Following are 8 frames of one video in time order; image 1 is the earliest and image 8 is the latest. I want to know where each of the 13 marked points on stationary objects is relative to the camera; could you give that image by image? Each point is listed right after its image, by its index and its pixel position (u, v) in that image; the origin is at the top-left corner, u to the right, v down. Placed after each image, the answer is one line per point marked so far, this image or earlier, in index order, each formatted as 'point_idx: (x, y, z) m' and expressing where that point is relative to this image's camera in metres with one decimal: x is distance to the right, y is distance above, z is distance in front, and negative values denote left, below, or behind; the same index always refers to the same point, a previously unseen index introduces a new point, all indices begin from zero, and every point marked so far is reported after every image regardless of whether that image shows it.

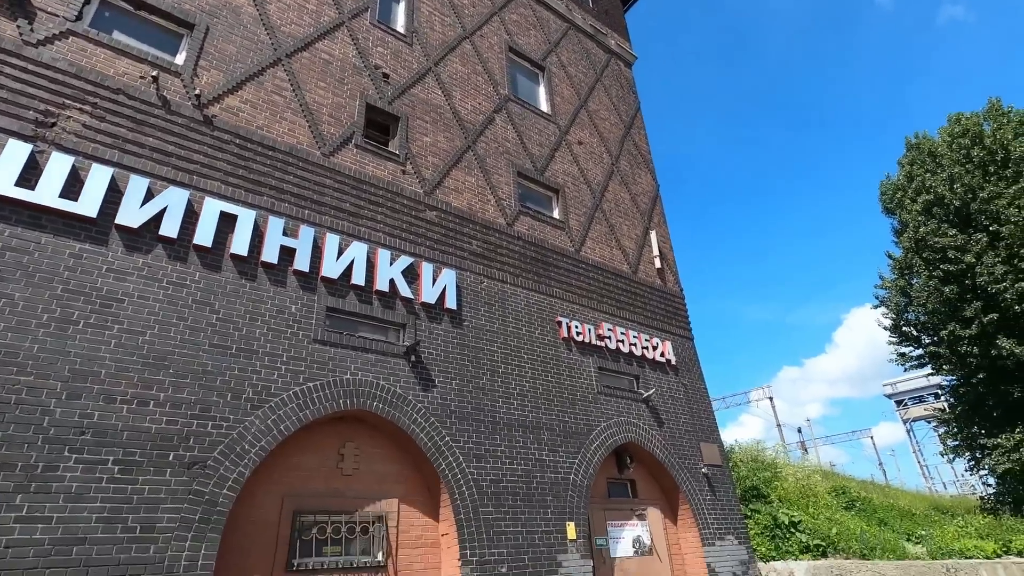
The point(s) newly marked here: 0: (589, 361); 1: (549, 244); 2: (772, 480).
0: (+1.5, -1.4, +10.2) m
1: (+0.8, +0.9, +11.0) m
2: (+6.3, -4.7, +12.9) m
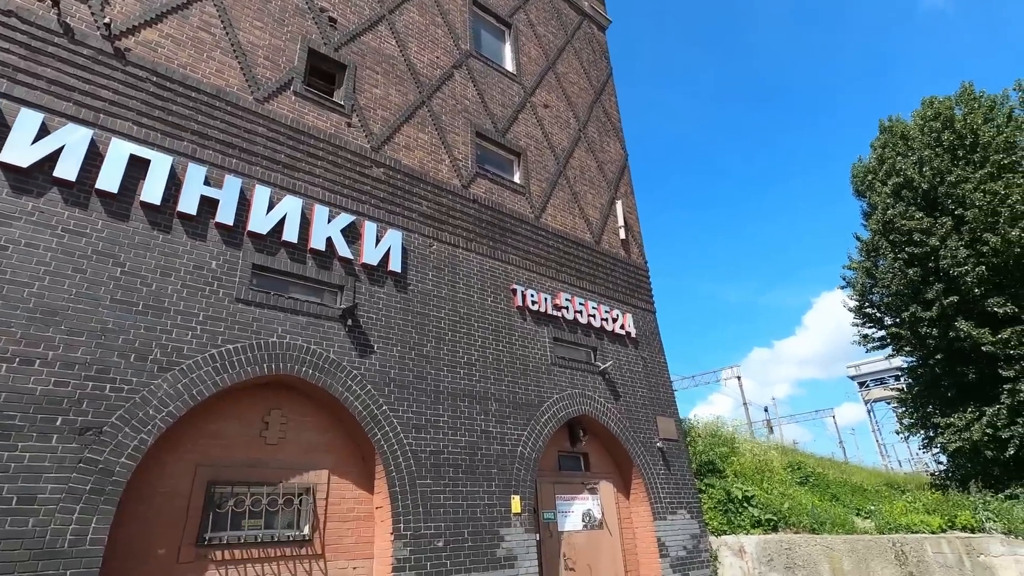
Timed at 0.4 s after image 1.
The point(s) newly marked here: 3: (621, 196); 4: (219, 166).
0: (+0.6, -0.8, +9.9) m
1: (-0.1, +1.6, +10.5) m
2: (+5.2, -4.0, +12.8) m
3: (+2.7, +2.3, +13.5) m
4: (-3.9, +1.6, +7.1) m
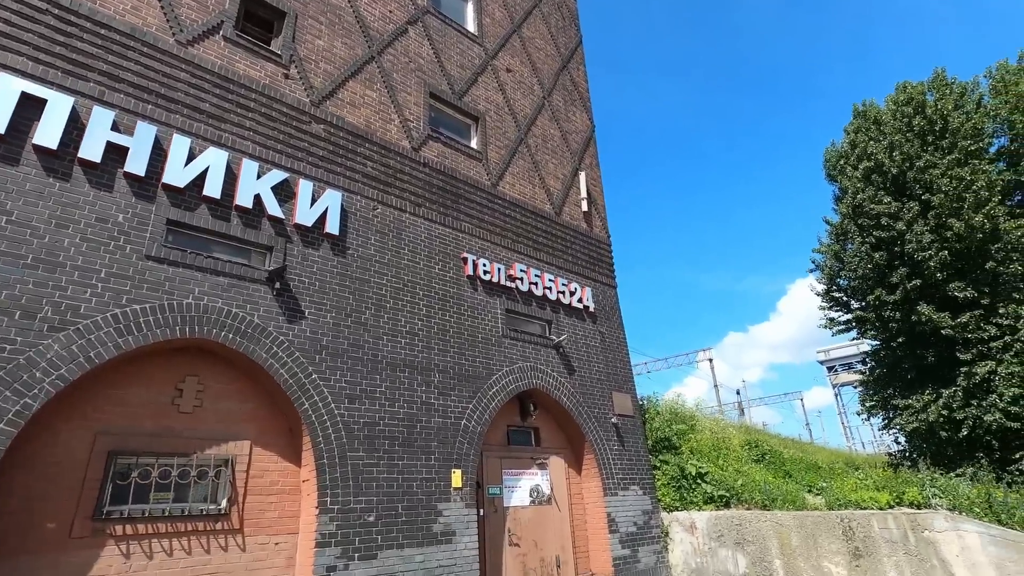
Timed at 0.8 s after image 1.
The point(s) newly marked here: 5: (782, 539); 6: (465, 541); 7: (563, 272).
0: (-0.3, -0.3, +9.5) m
1: (-1.0, +2.1, +10.0) m
2: (+4.2, -3.5, +12.7) m
3: (+1.8, +3.0, +13.1) m
4: (-4.6, +2.1, +6.5) m
5: (+5.0, -4.6, +9.8) m
6: (-0.7, -3.5, +7.4) m
7: (+1.1, +0.3, +11.1) m
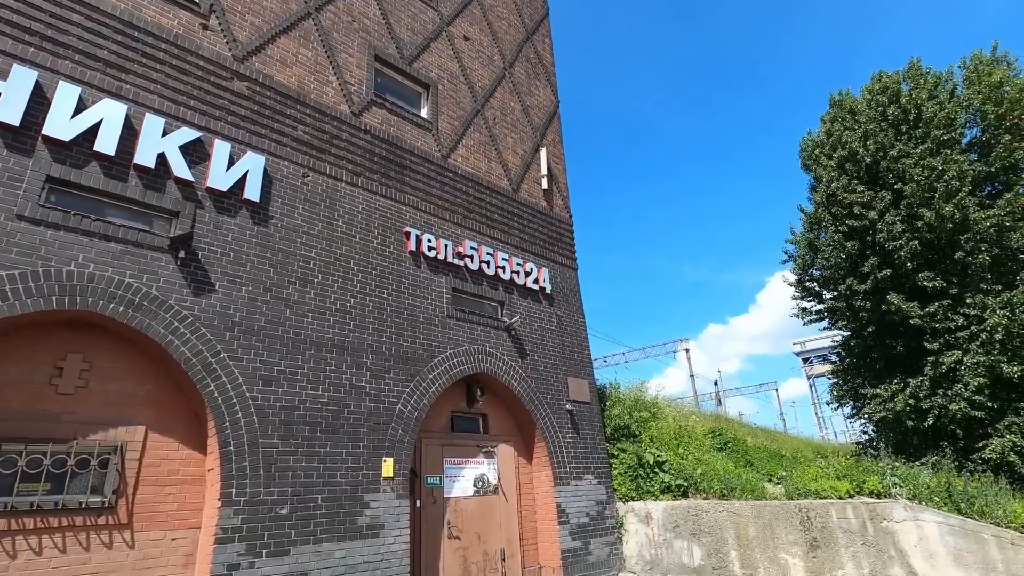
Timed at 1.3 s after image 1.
0: (-1.2, +0.1, +8.9) m
1: (-1.8, +2.5, +9.4) m
2: (+3.2, -3.1, +12.3) m
3: (+0.8, +3.4, +12.5) m
4: (-5.4, +2.5, +5.7) m
5: (+4.0, -4.3, +9.4) m
6: (-1.5, -3.2, +6.8) m
7: (+0.1, +0.7, +10.6) m
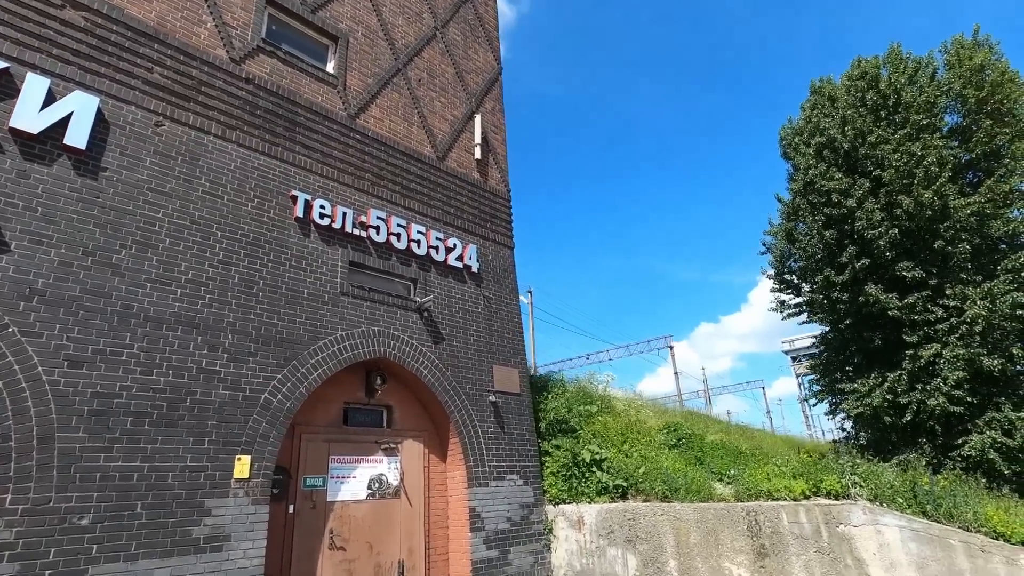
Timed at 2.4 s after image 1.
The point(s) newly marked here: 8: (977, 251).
0: (-2.6, +0.5, +7.8) m
1: (-3.2, +2.9, +8.2) m
2: (+1.7, -2.7, +11.3) m
3: (-0.6, +3.8, +11.4) m
4: (-6.7, +2.9, +4.5) m
5: (+2.6, -3.9, +8.4) m
6: (-2.9, -2.8, +5.7) m
7: (-1.3, +1.1, +9.5) m
8: (+12.4, +1.0, +14.2) m
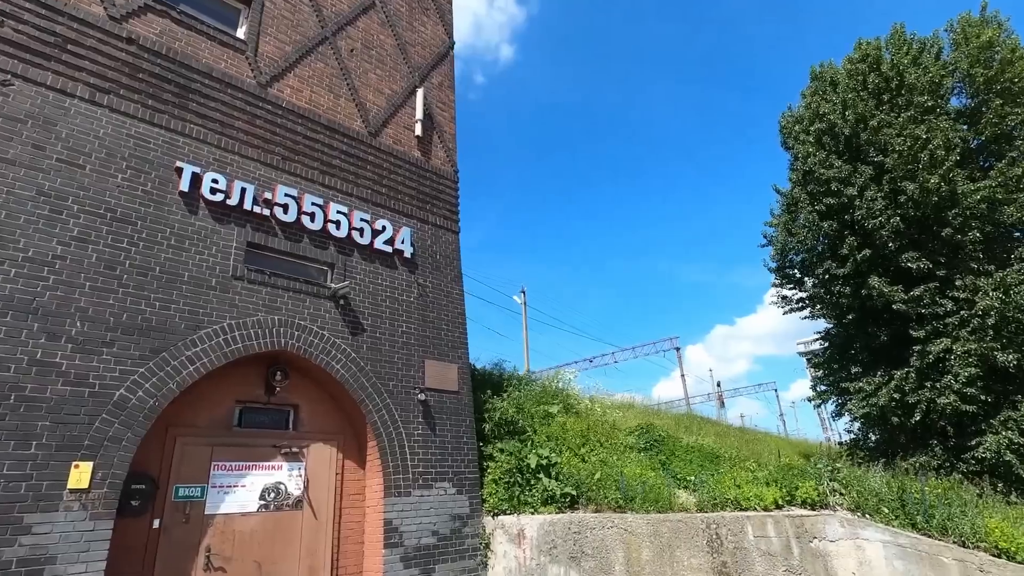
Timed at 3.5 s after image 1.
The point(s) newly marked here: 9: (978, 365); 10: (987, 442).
0: (-3.6, +0.7, +6.9) m
1: (-4.3, +3.1, +7.4) m
2: (+0.8, -2.5, +10.3) m
3: (-1.6, +4.0, +10.5) m
4: (-7.9, +3.1, +3.8) m
5: (+1.6, -3.6, +7.3) m
6: (-3.9, -2.6, +4.8) m
7: (-2.3, +1.3, +8.6) m
8: (+11.5, +1.3, +13.0) m
9: (+9.7, -1.6, +11.3) m
10: (+9.7, -3.2, +11.0) m
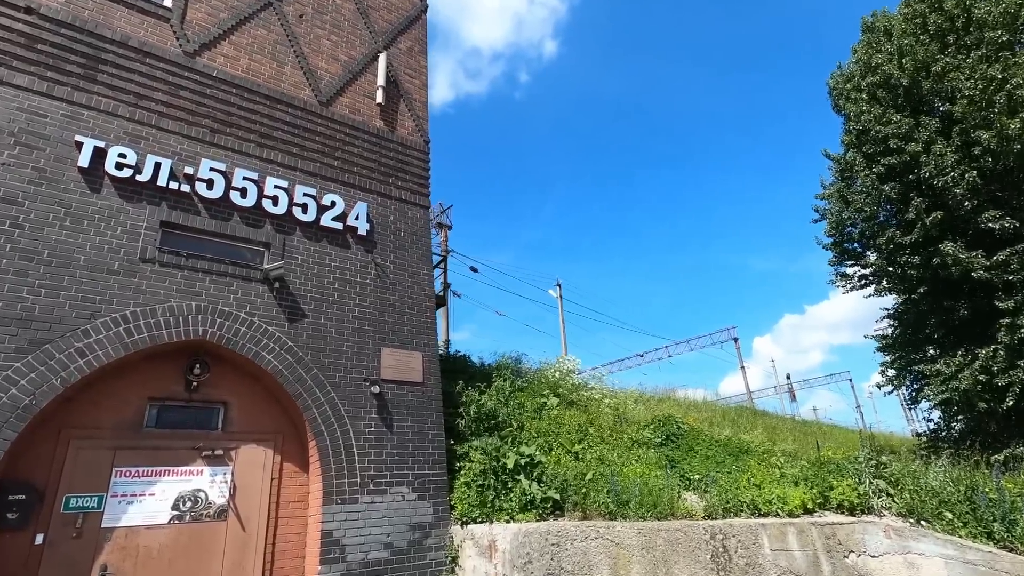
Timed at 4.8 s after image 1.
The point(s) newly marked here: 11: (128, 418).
0: (-4.3, +0.9, +6.2) m
1: (-5.0, +3.2, +6.8) m
2: (+0.6, -2.0, +9.0) m
3: (-2.1, +4.2, +9.6) m
4: (-9.0, +3.0, +3.5) m
5: (+1.2, -3.2, +6.0) m
6: (-4.6, -2.4, +4.1) m
7: (-2.8, +1.6, +7.7) m
8: (+11.3, +2.3, +10.7) m
9: (+9.5, -0.7, +9.1) m
10: (+9.6, -2.3, +8.9) m
11: (-4.1, -1.4, +5.7) m
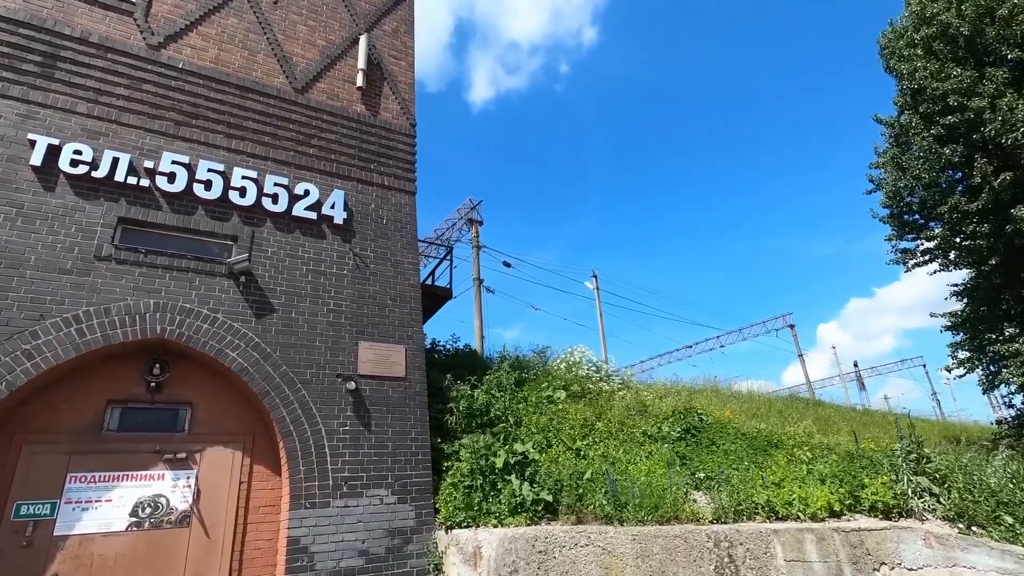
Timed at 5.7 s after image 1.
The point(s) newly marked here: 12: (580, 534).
0: (-4.6, +0.9, +6.0) m
1: (-5.4, +3.2, +6.6) m
2: (+0.6, -1.8, +8.4) m
3: (-2.3, +4.4, +9.2) m
4: (-9.7, +2.8, +3.8) m
5: (+1.0, -2.9, +5.3) m
6: (-5.0, -2.4, +4.0) m
7: (-3.1, +1.6, +7.4) m
8: (+11.3, +3.0, +9.0) m
9: (+9.4, 0.0, +7.7) m
10: (+9.5, -1.7, +7.4) m
11: (-4.4, -1.4, +5.5) m
12: (+0.7, -2.6, +5.6) m
